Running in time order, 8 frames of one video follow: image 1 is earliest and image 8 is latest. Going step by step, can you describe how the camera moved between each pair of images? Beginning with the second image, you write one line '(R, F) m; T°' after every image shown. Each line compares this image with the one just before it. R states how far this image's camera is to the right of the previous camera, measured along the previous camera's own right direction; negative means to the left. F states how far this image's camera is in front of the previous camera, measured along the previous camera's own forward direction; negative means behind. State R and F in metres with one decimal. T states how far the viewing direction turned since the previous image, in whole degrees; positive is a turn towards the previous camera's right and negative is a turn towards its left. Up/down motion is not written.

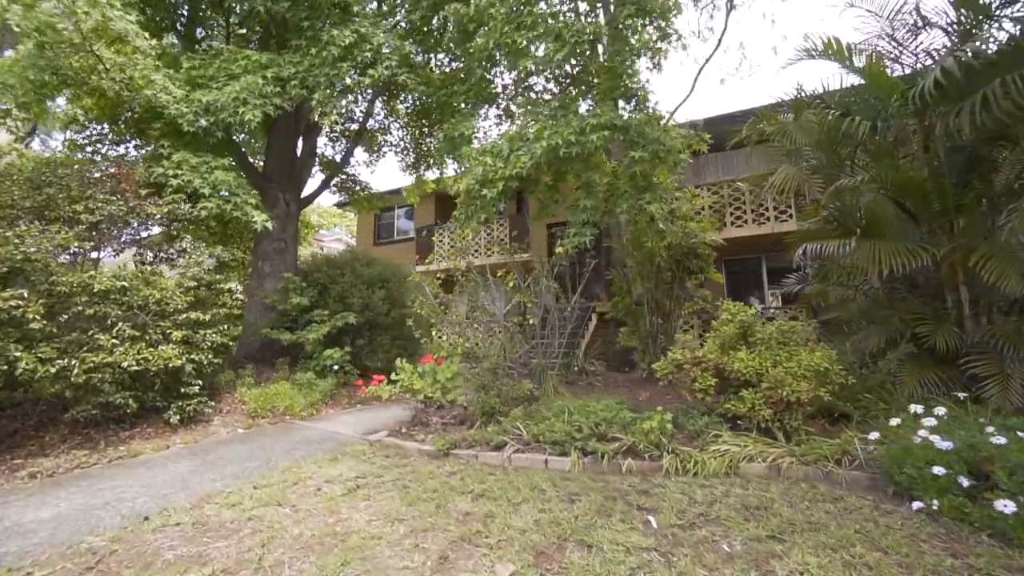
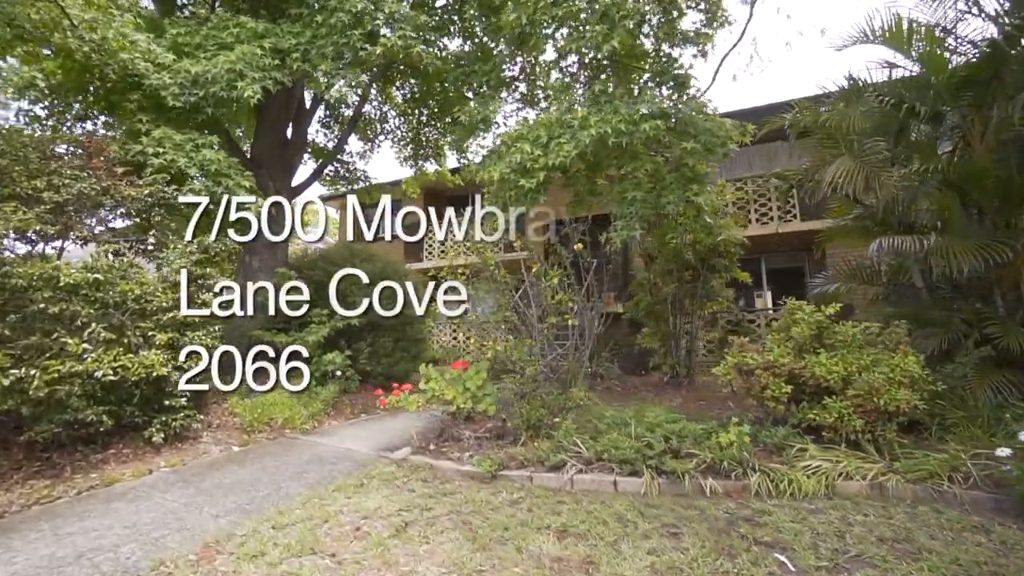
(-0.9, +0.7) m; +3°
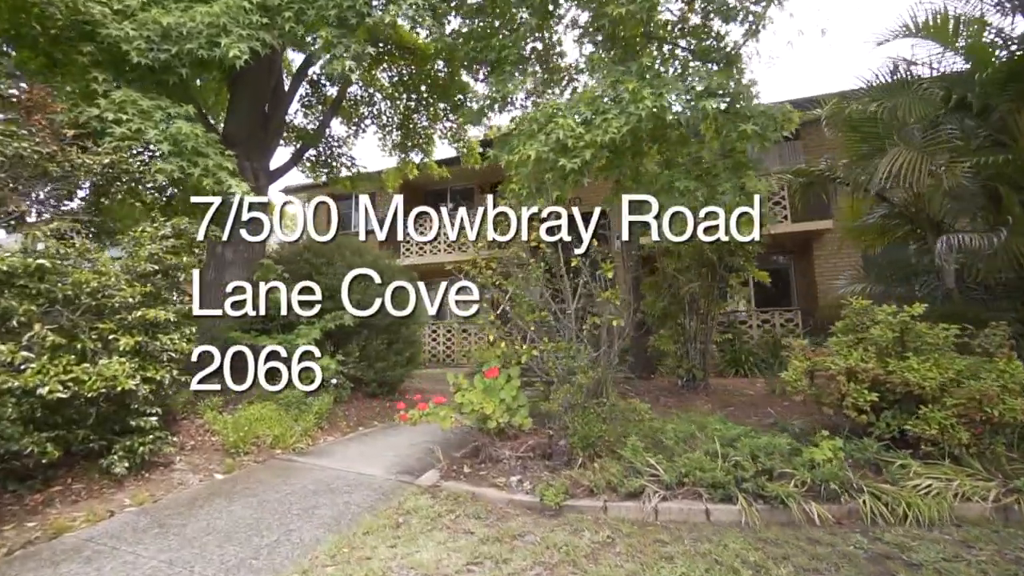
(-0.9, +0.8) m; +5°
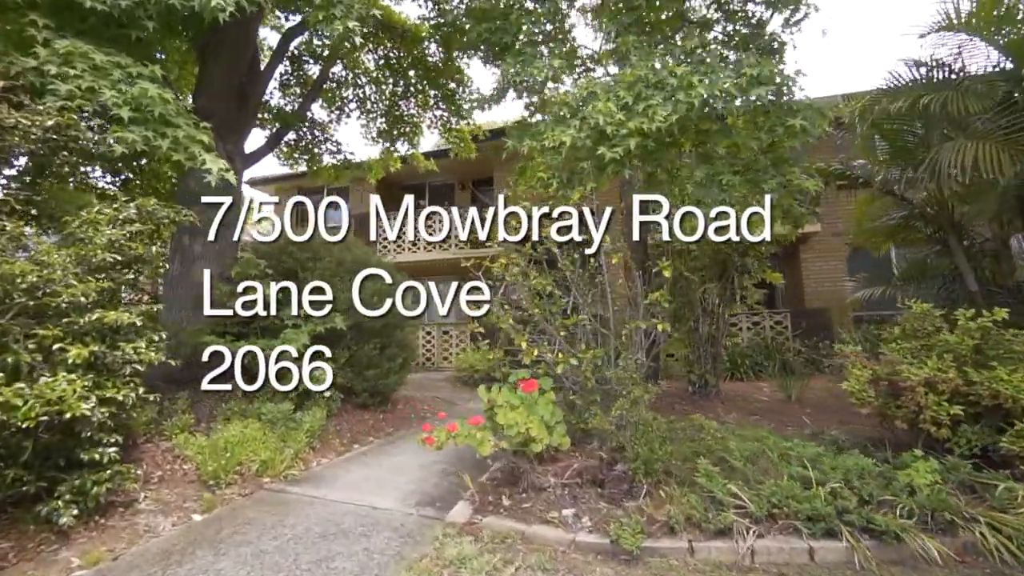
(-0.7, +0.7) m; +4°
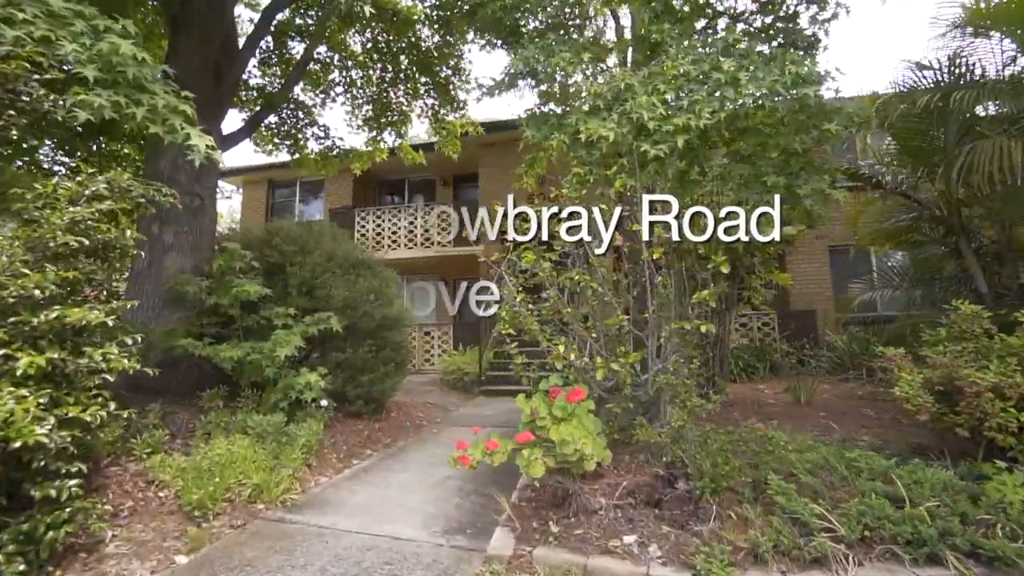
(-0.6, +0.5) m; +4°
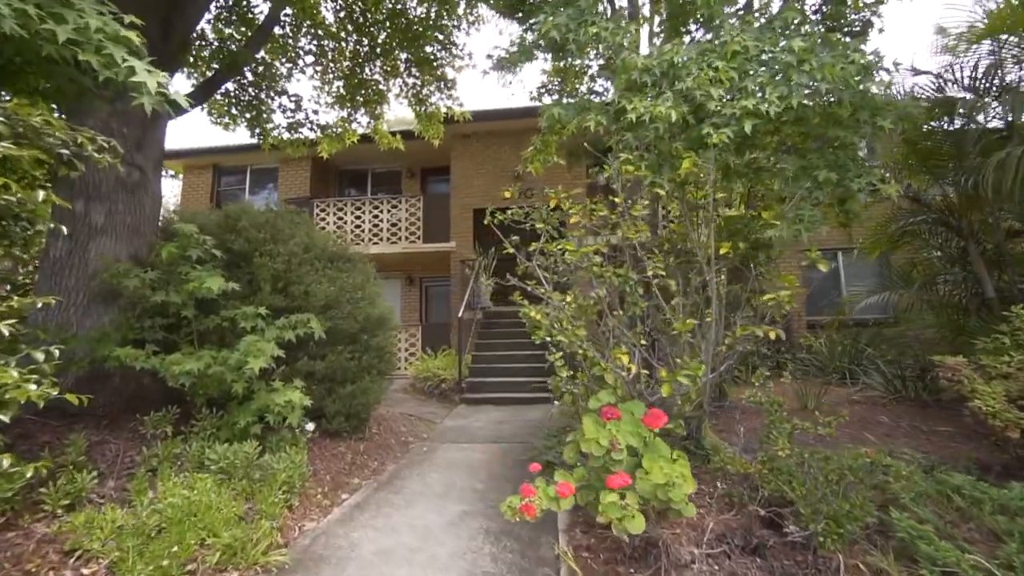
(-0.8, +0.8) m; +6°
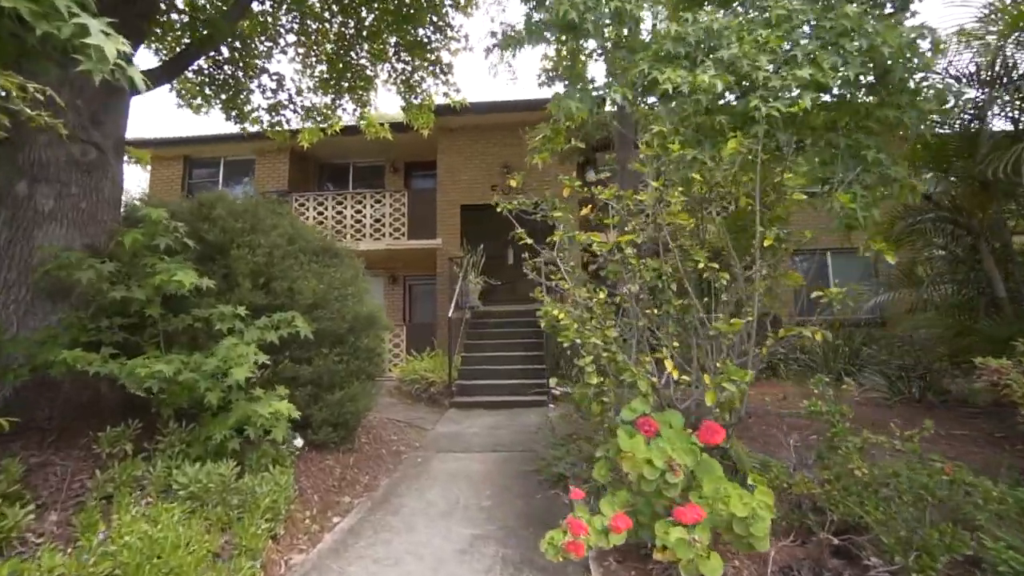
(-0.3, +0.5) m; +3°
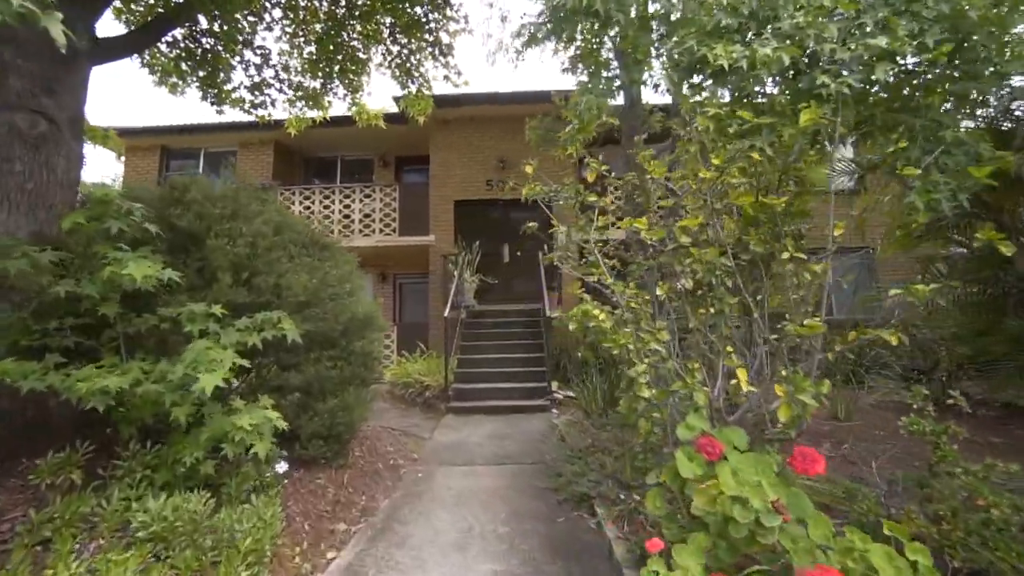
(-0.3, +0.6) m; +2°
